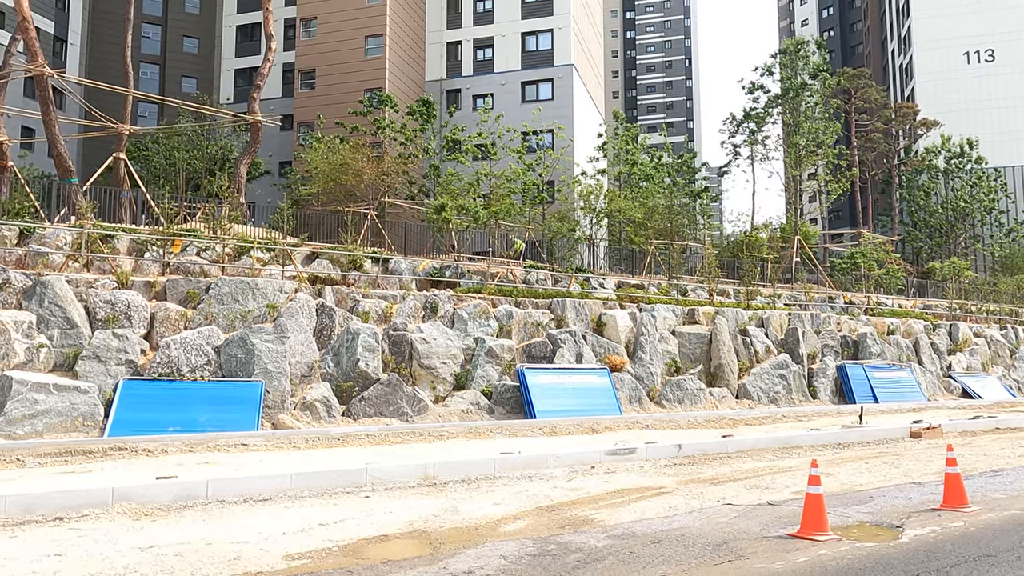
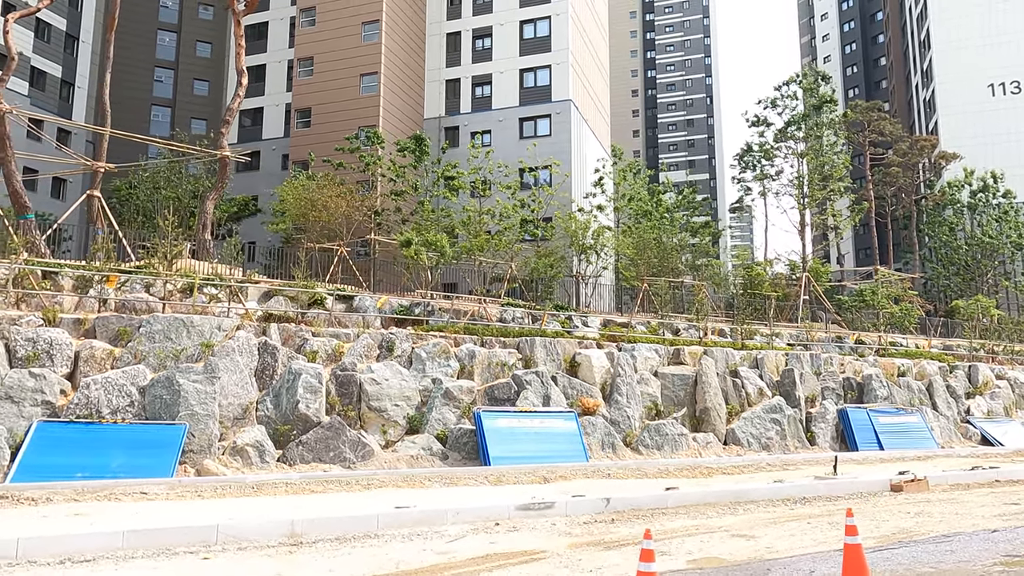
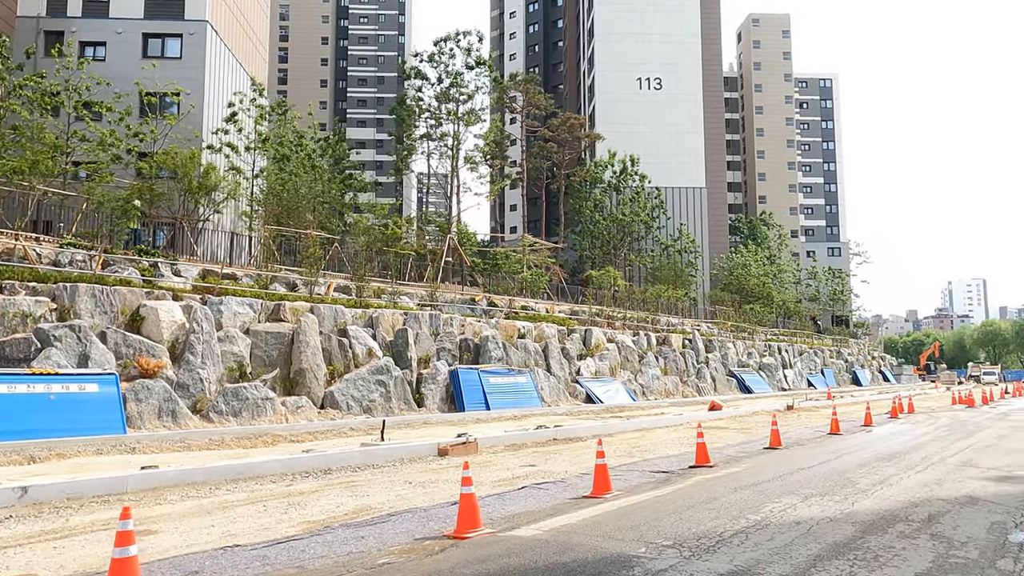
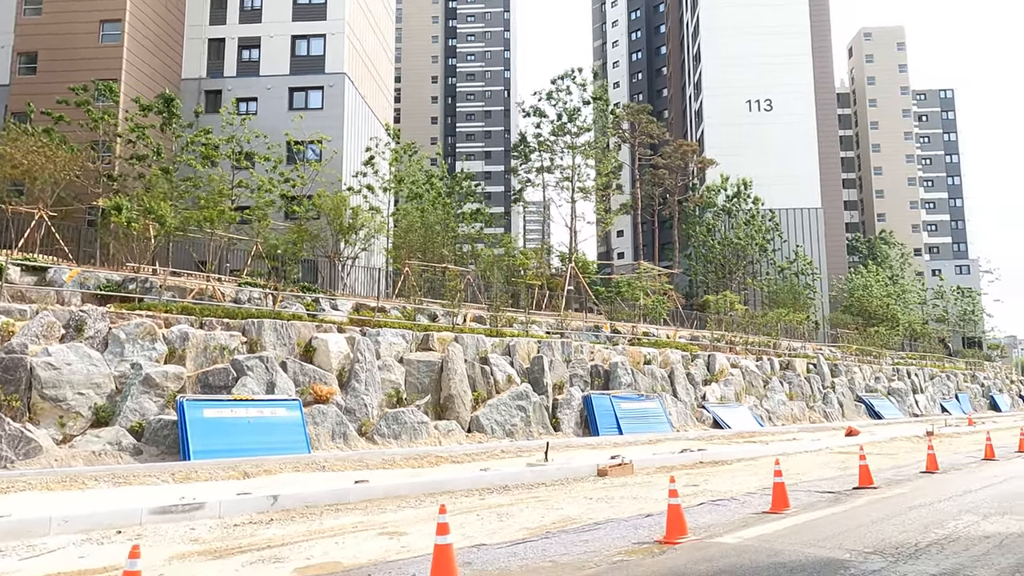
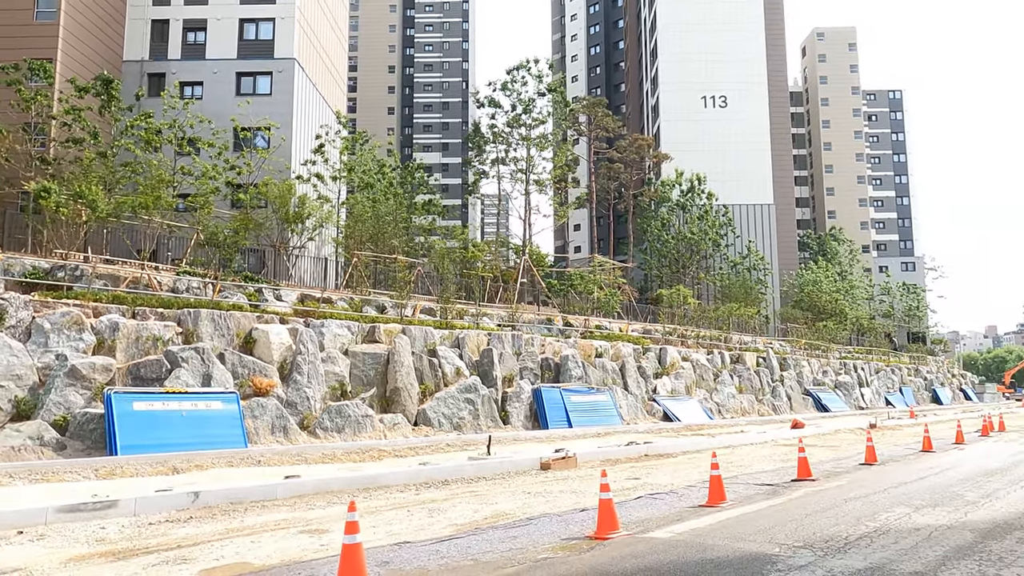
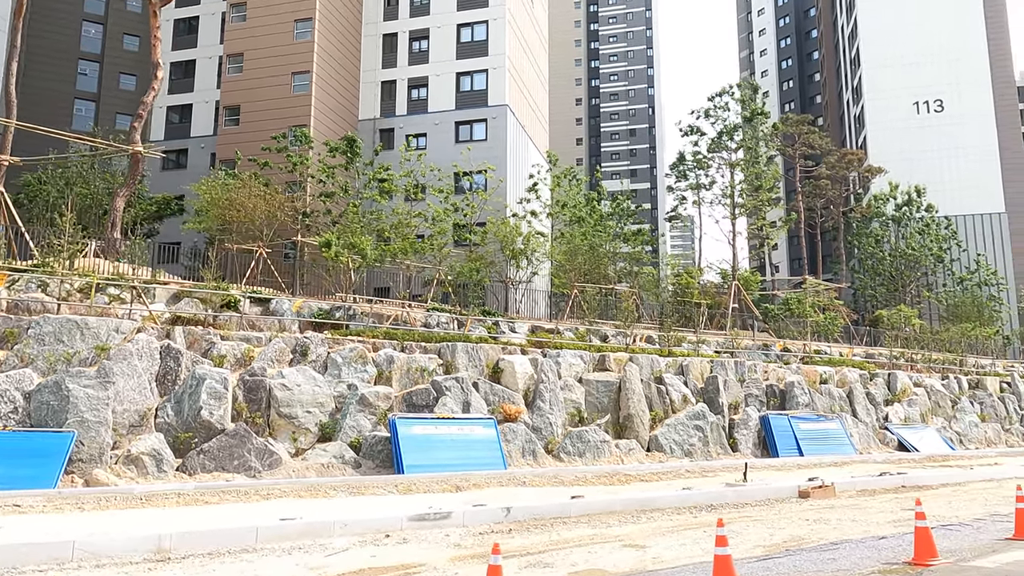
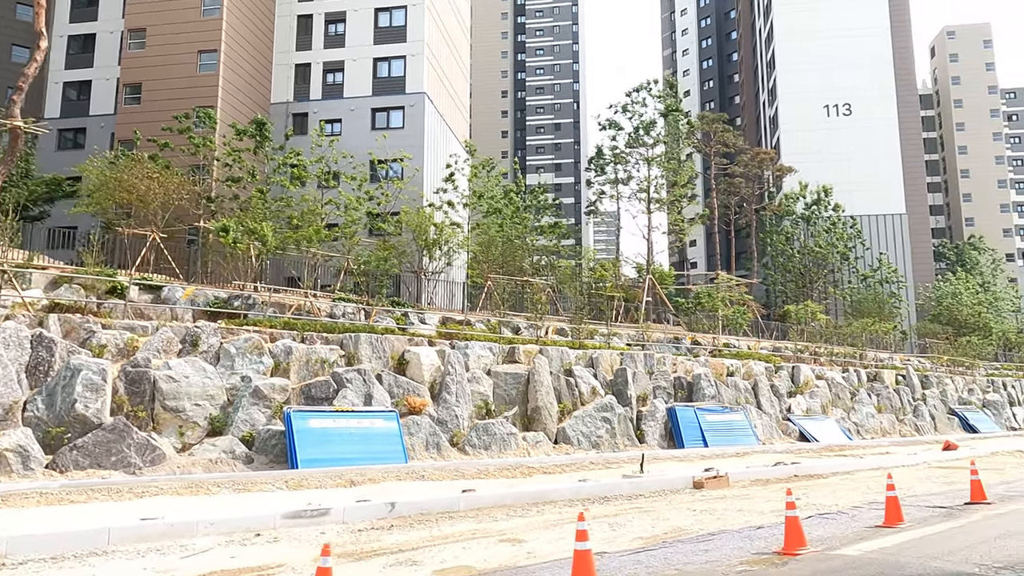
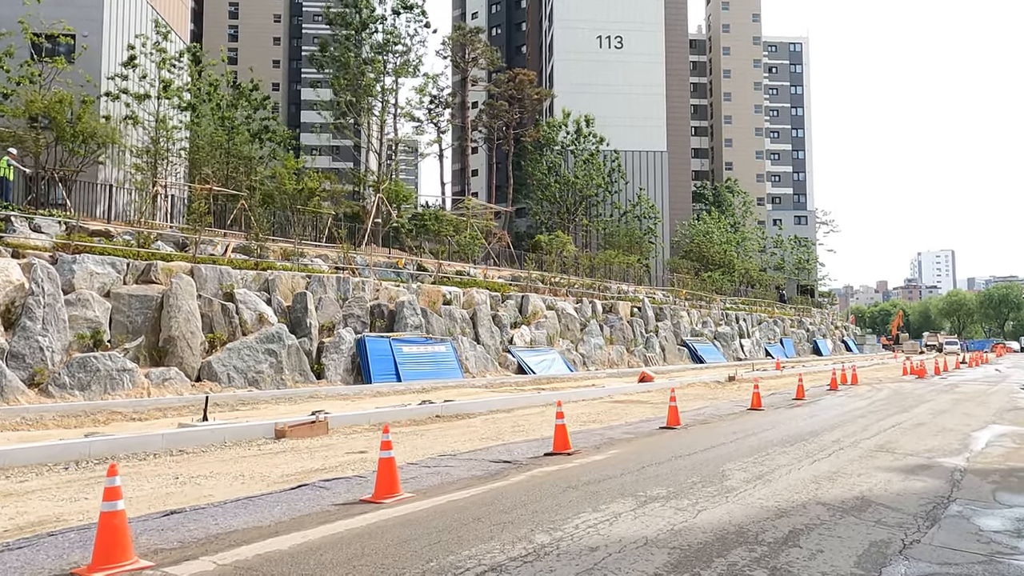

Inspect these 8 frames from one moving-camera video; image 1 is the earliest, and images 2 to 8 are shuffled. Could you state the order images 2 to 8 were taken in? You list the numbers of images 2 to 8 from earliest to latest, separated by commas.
2, 6, 7, 4, 5, 3, 8
